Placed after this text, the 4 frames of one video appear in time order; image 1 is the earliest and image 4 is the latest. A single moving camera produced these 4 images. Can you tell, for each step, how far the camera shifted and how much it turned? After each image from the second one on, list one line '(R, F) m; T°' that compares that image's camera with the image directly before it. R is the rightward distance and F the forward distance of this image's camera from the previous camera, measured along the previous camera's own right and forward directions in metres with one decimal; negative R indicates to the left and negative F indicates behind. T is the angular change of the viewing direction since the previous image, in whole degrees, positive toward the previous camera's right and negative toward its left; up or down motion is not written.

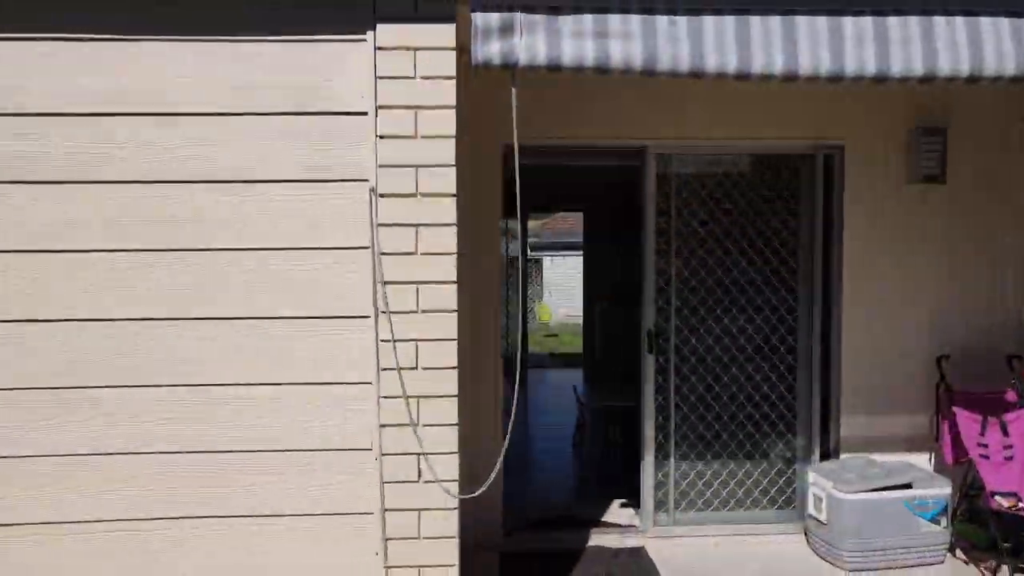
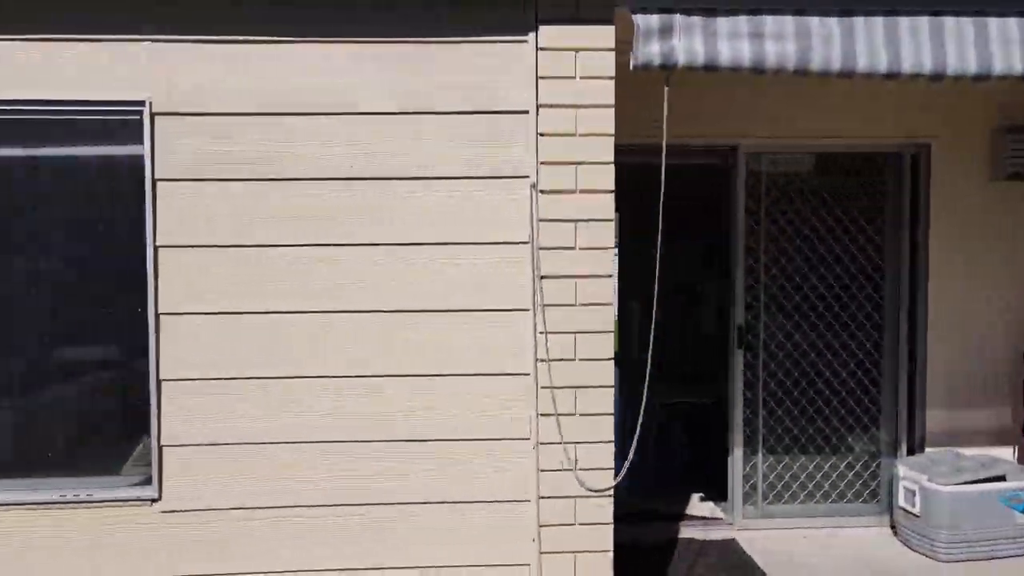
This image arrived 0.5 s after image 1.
(-1.0, -0.2) m; 0°
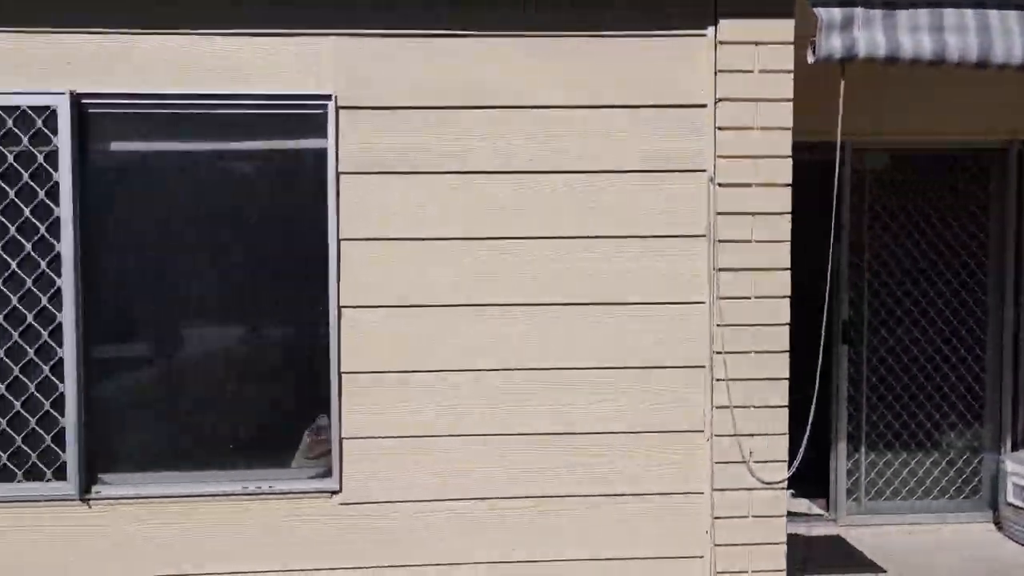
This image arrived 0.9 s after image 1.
(-1.2, 0.0) m; 0°
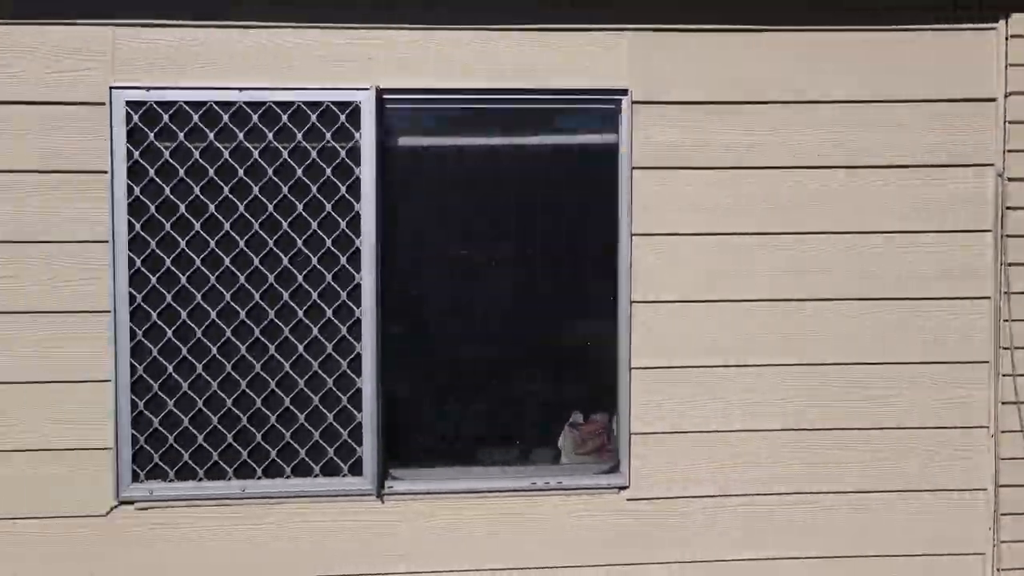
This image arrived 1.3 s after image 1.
(-1.9, 0.0) m; 0°
